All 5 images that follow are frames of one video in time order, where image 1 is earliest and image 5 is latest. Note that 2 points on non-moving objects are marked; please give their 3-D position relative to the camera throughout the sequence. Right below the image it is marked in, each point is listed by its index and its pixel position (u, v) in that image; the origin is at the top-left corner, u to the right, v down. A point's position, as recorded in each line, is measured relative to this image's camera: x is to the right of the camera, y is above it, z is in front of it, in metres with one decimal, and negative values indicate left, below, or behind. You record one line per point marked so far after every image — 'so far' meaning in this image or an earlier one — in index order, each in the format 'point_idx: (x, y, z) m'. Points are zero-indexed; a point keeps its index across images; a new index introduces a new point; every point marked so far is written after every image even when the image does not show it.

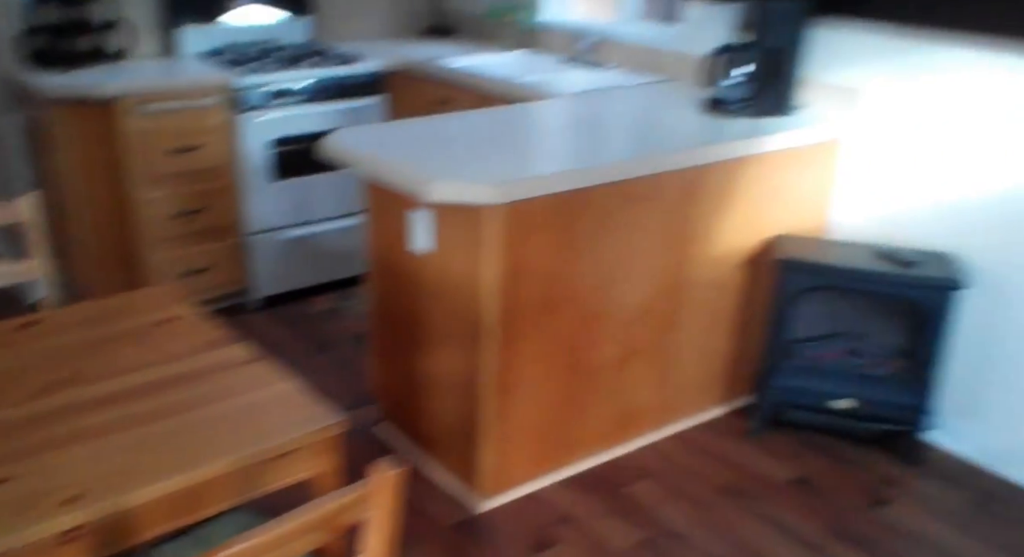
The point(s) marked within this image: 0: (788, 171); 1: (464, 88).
0: (+0.8, +0.3, +2.8) m
1: (-0.2, +0.6, +3.1) m
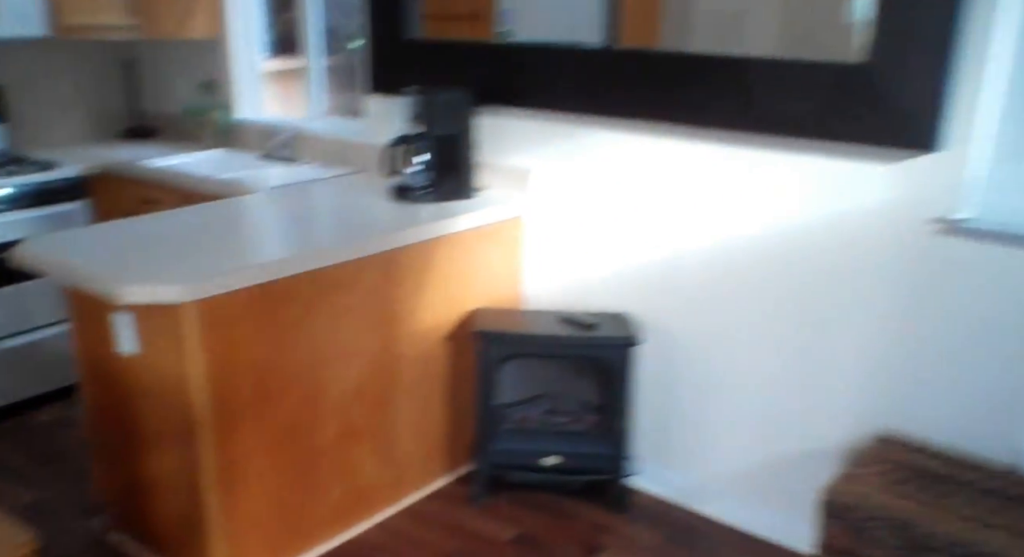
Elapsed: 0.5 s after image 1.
0: (-0.1, +0.1, +3.1) m
1: (-1.2, +0.3, +3.1) m
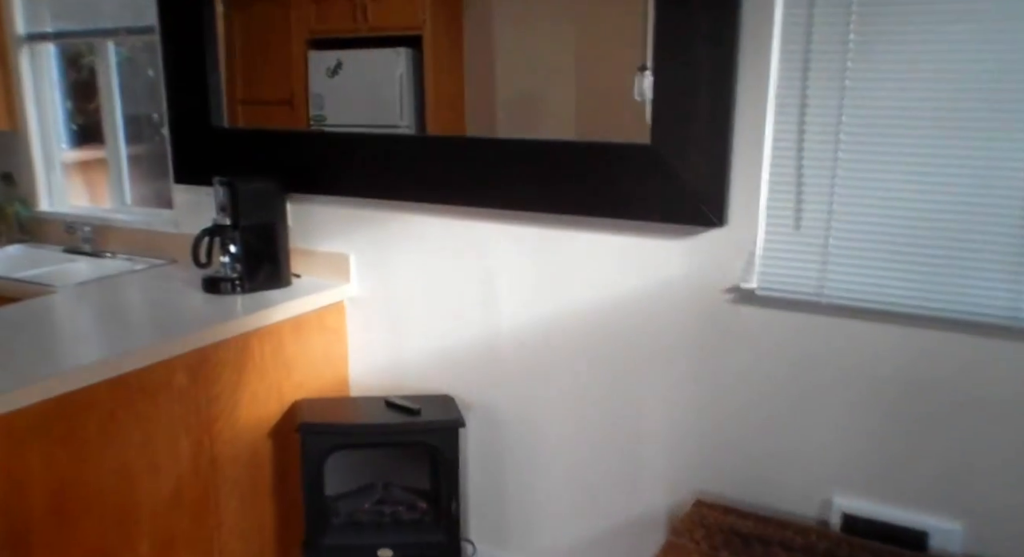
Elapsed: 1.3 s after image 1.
0: (-0.7, -0.2, +3.0) m
1: (-1.7, -0.1, +2.9) m
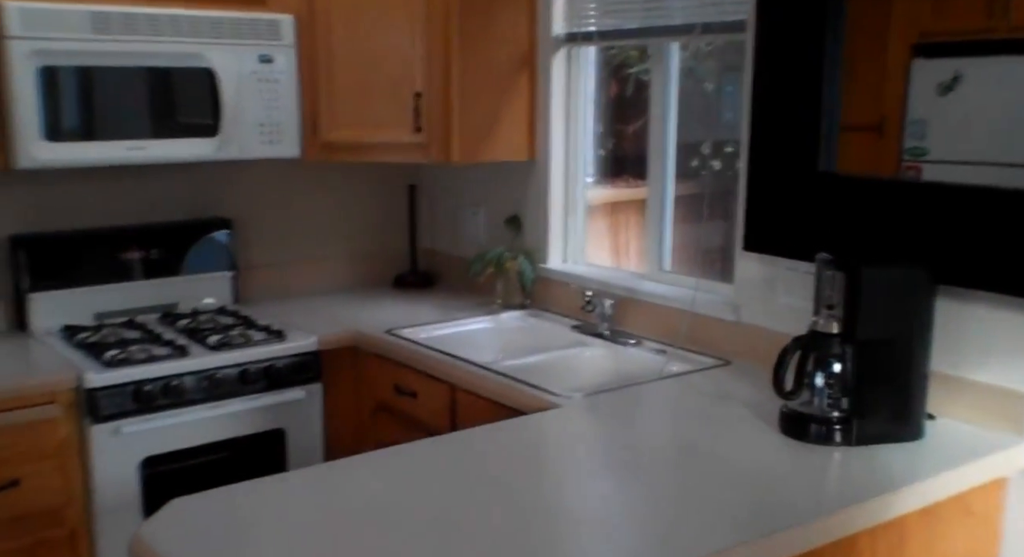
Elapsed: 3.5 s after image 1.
0: (+0.8, -0.5, +1.7) m
1: (-0.2, -0.2, +2.2) m
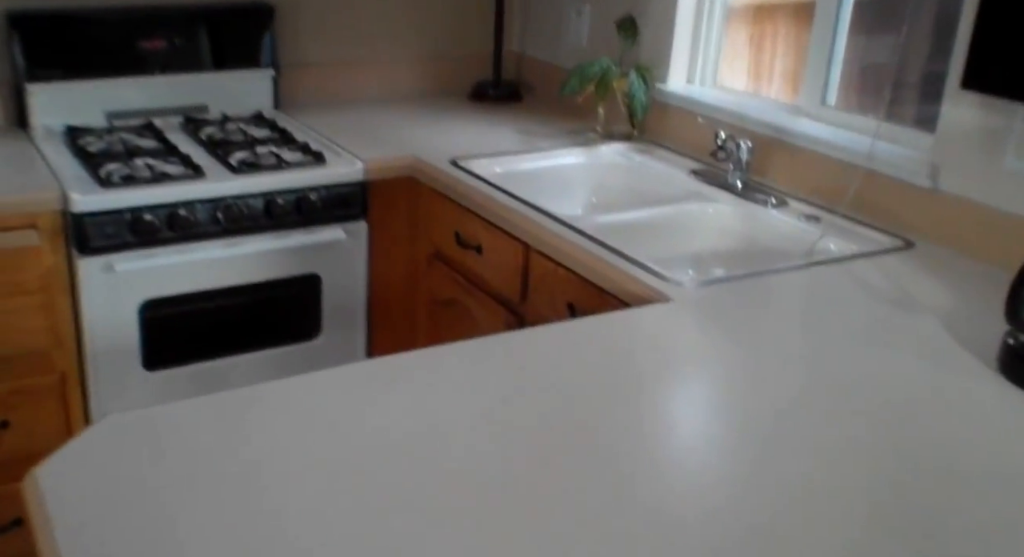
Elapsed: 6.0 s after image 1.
0: (+0.9, -0.3, +1.2) m
1: (0.0, +0.1, +1.7) m
